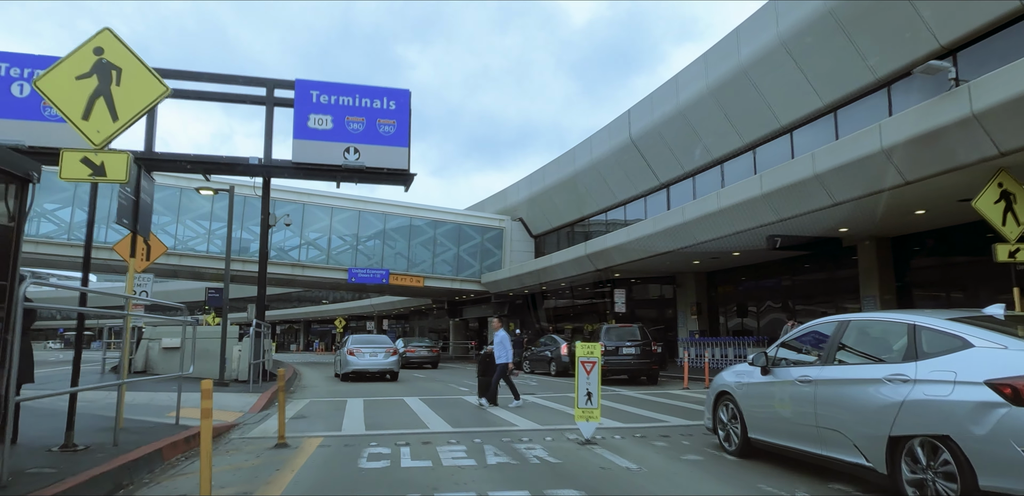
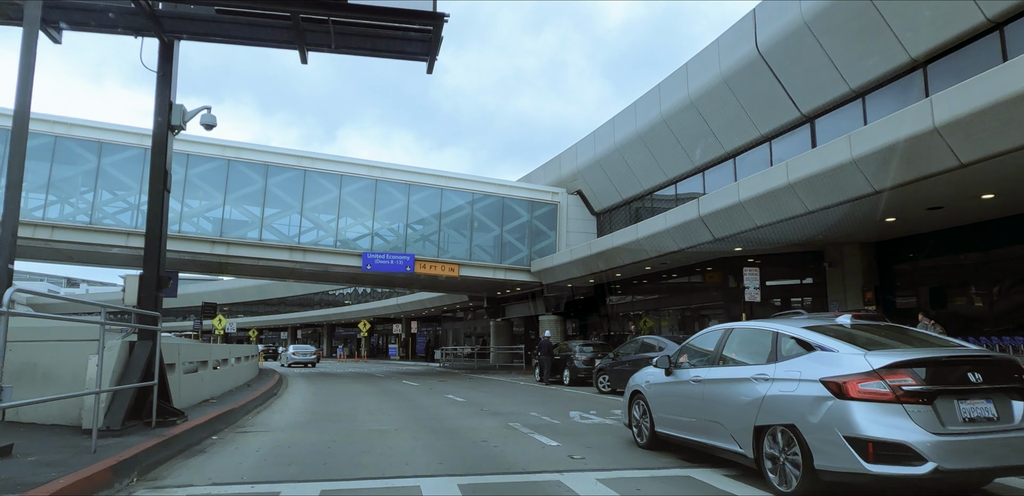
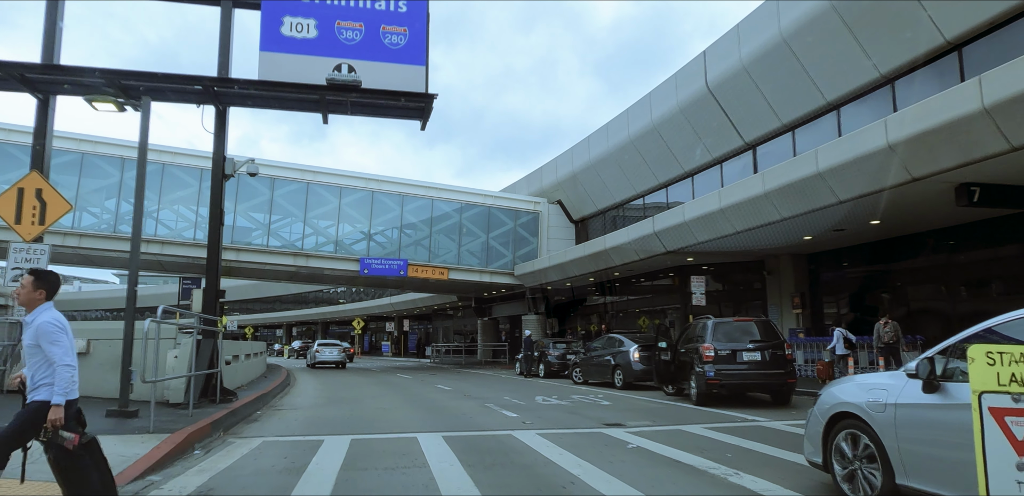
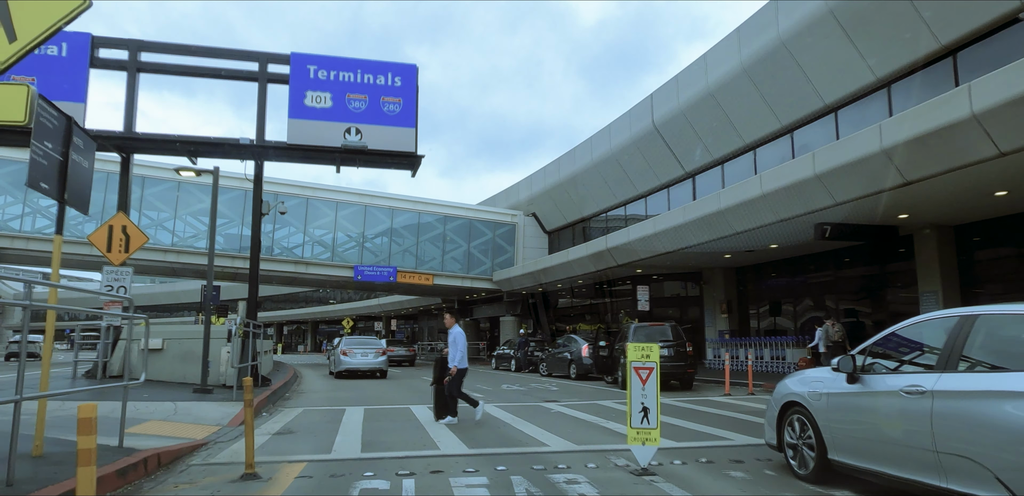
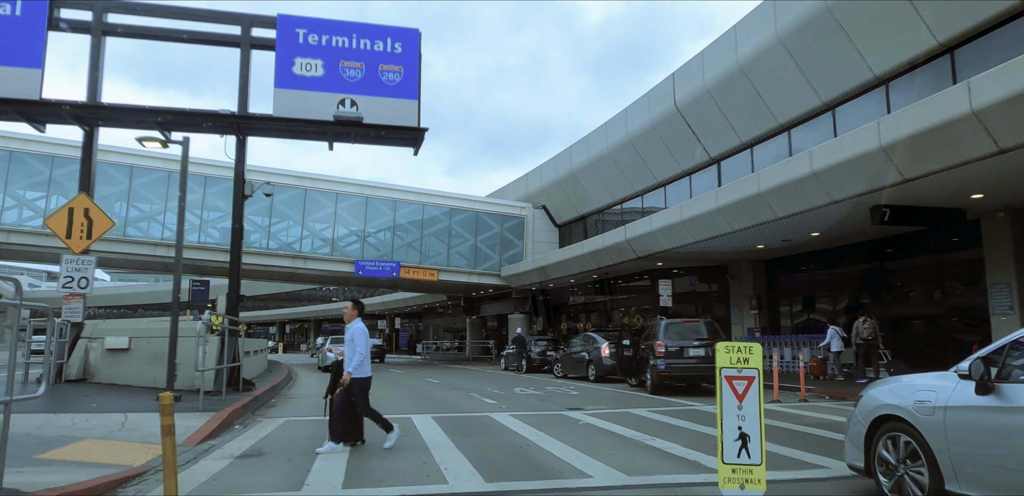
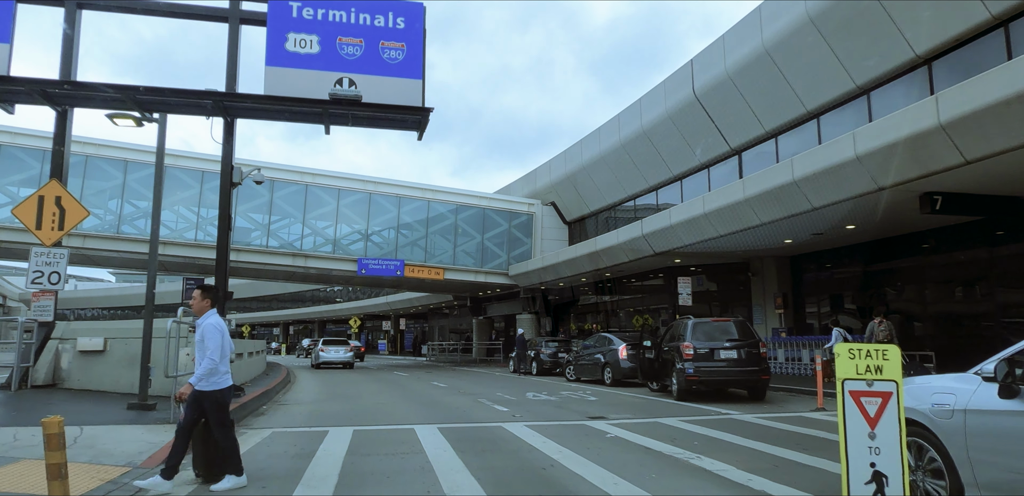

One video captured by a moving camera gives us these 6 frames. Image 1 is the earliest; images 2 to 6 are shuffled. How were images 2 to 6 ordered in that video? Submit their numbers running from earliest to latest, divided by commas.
4, 5, 6, 3, 2
